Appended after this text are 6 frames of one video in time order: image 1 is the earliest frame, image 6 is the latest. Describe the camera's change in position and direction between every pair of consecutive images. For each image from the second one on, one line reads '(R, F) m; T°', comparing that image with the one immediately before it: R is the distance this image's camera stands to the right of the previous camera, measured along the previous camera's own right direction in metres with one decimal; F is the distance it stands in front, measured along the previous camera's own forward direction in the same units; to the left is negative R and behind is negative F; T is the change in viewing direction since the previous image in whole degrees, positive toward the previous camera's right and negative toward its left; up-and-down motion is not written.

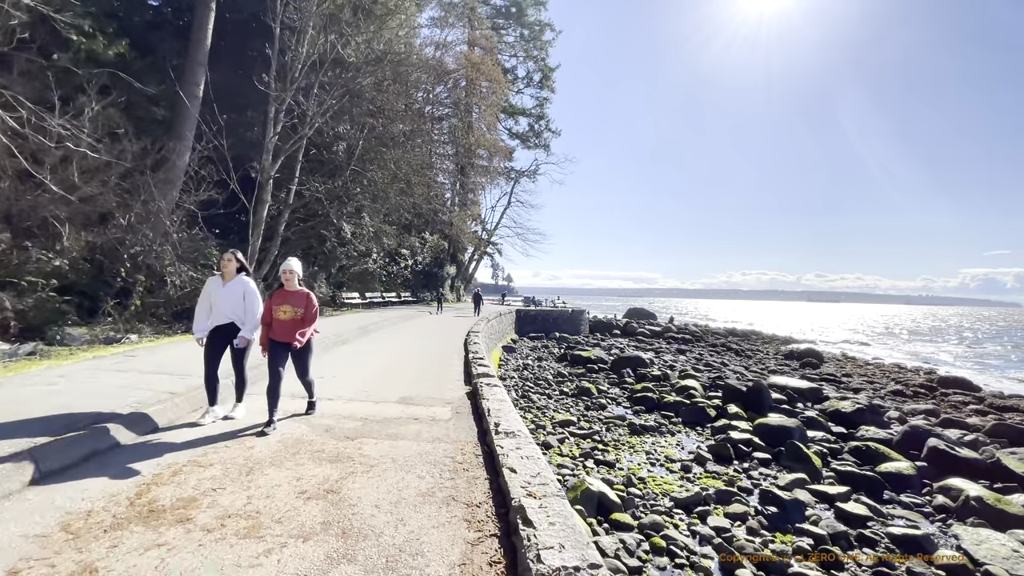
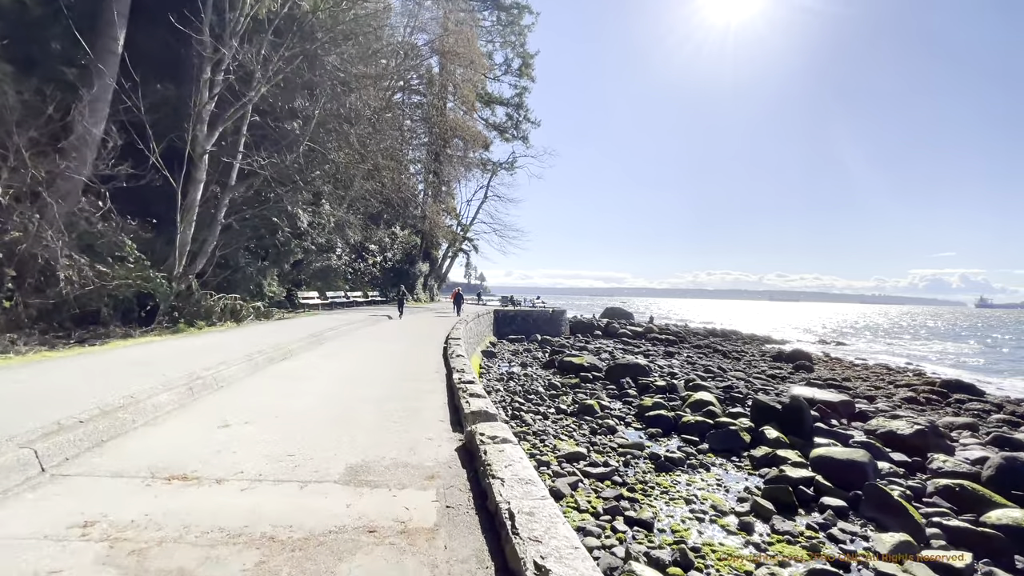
(-0.4, +2.5) m; +3°
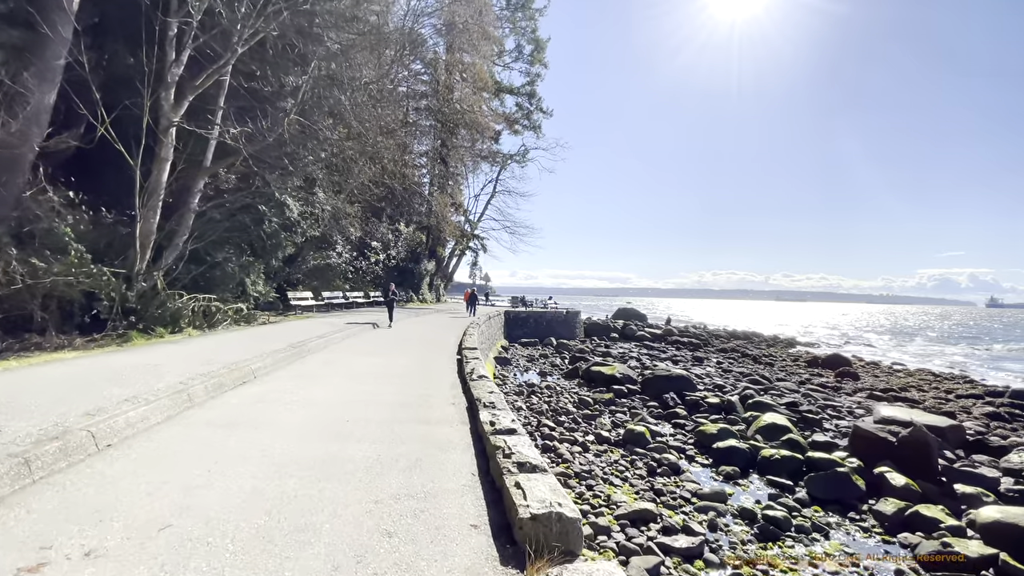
(-0.5, +2.4) m; -1°
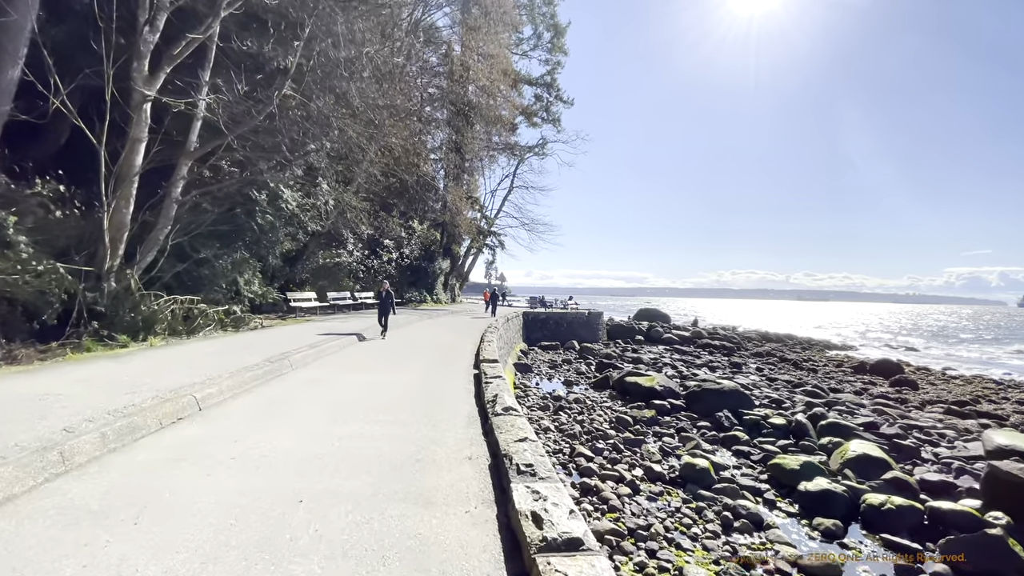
(-0.2, +1.9) m; -2°
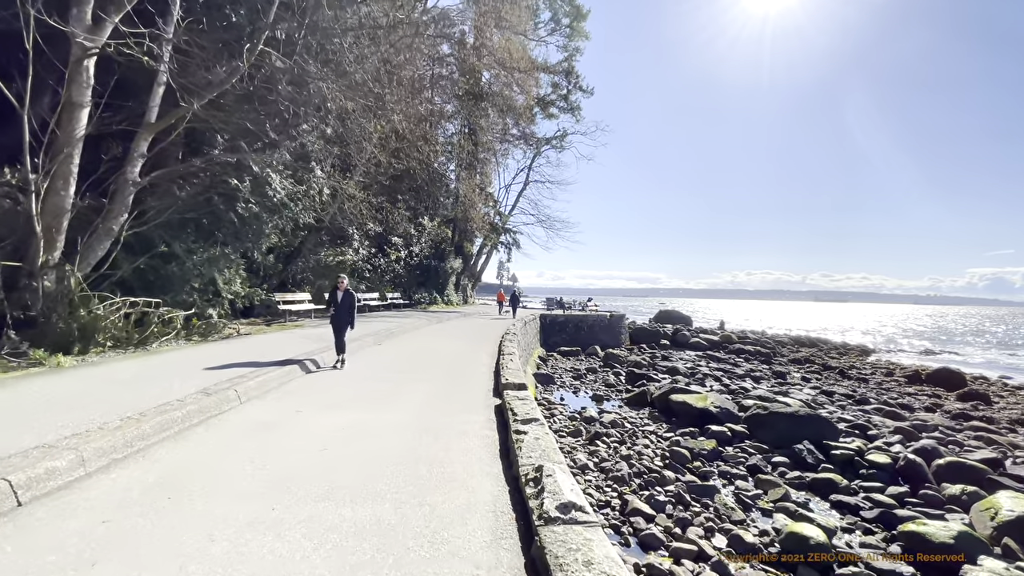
(-0.3, +2.2) m; -1°
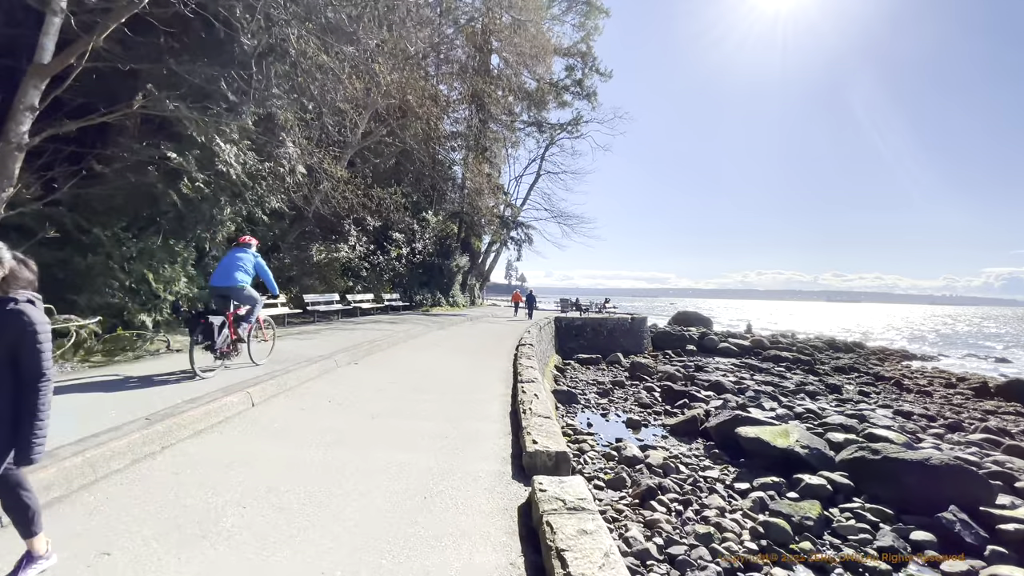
(-0.2, +2.7) m; -1°
